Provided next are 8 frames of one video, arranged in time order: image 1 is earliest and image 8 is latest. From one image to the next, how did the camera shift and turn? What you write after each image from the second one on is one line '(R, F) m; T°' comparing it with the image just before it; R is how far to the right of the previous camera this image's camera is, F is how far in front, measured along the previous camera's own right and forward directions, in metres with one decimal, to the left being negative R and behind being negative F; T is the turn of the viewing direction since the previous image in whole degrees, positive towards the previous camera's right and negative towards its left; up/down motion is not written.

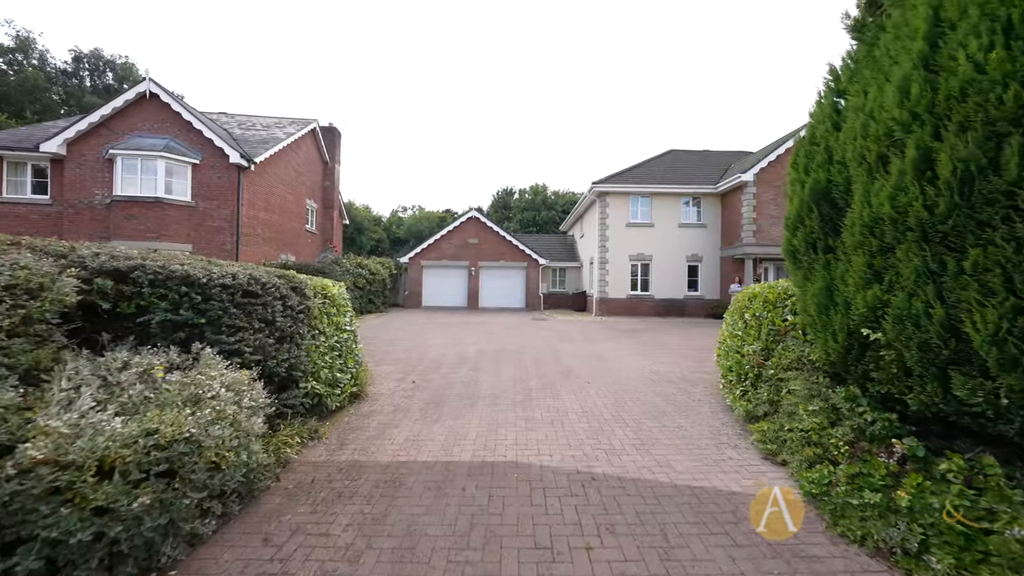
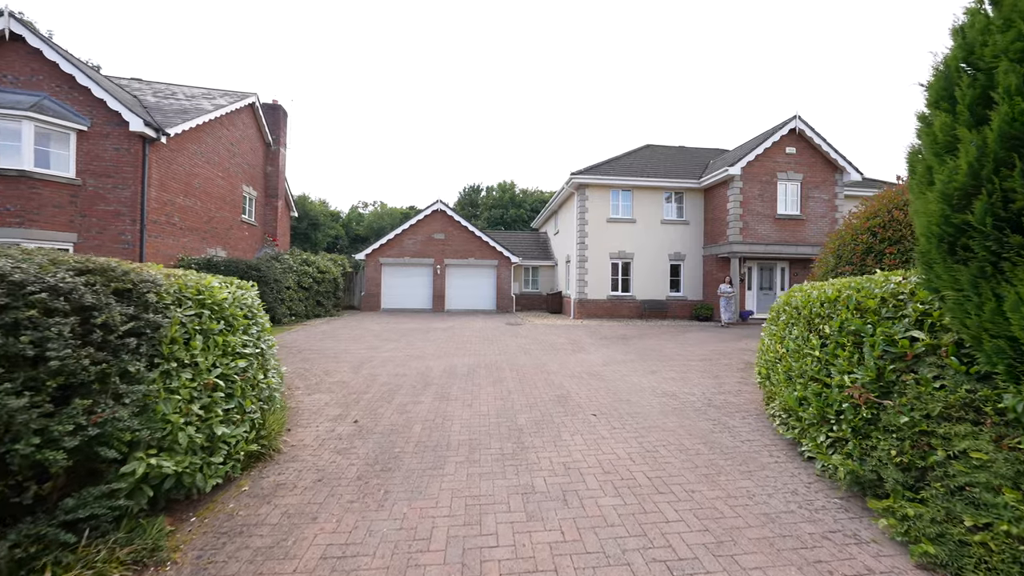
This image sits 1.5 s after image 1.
(-0.2, +1.7) m; +5°
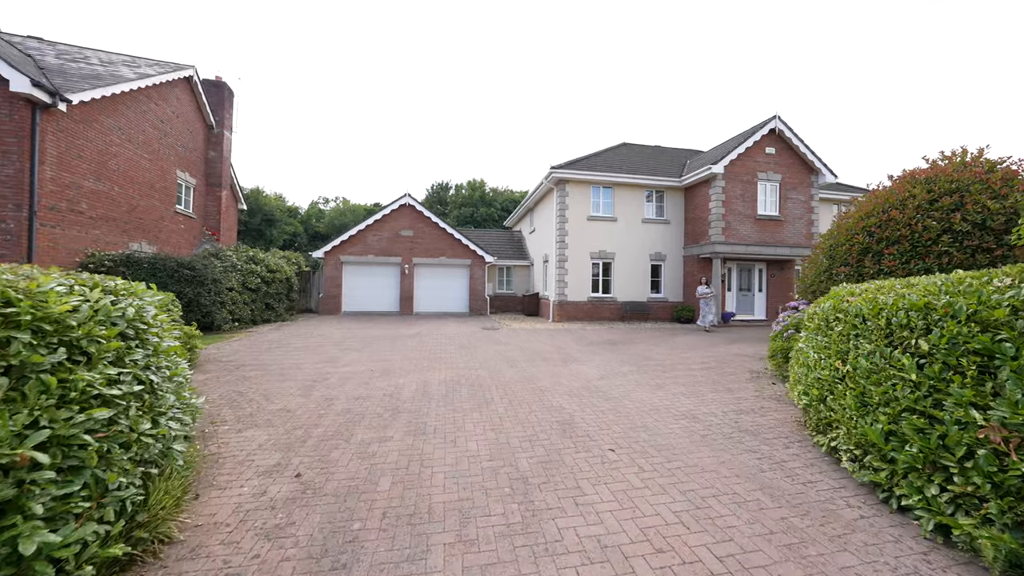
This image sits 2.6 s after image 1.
(-0.3, +1.1) m; +5°
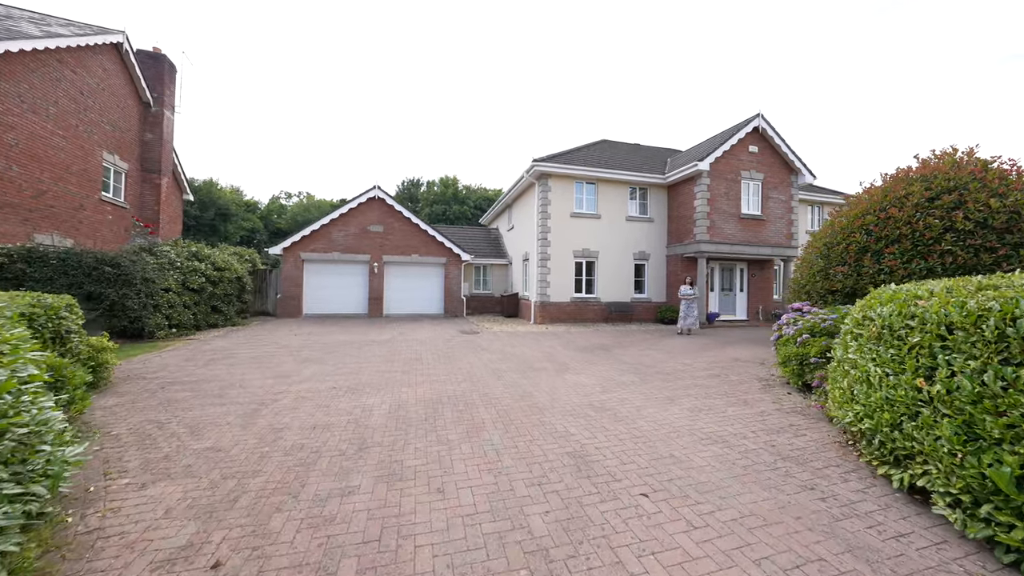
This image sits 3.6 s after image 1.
(-0.3, +0.9) m; +4°
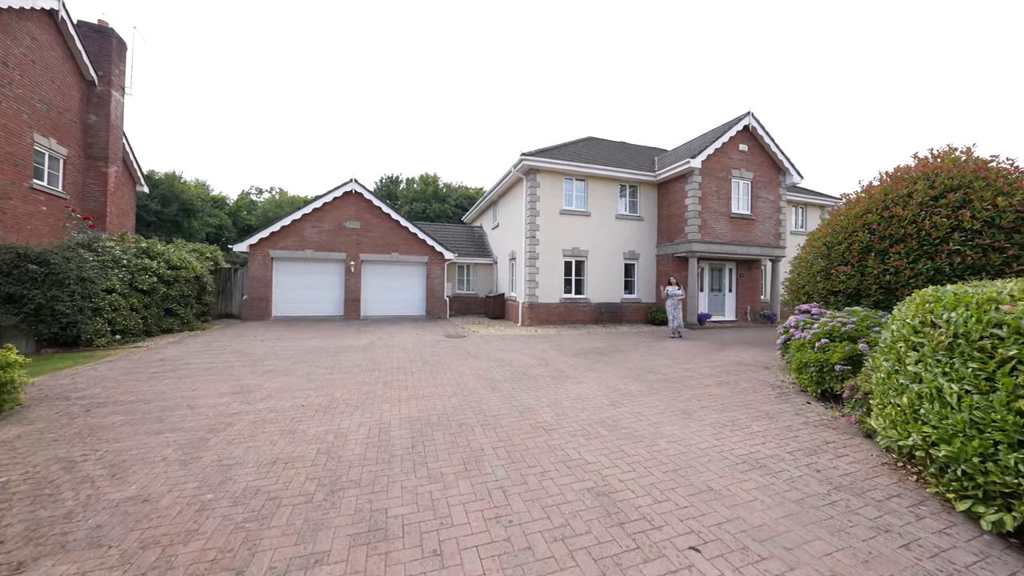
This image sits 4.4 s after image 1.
(-0.3, +0.7) m; +3°
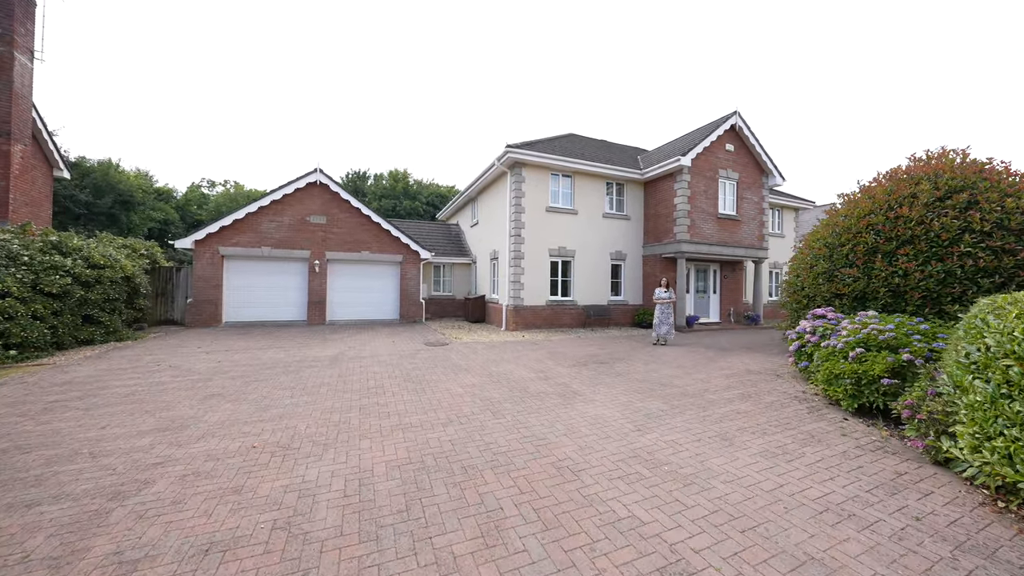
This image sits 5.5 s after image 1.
(-0.5, +1.0) m; +5°
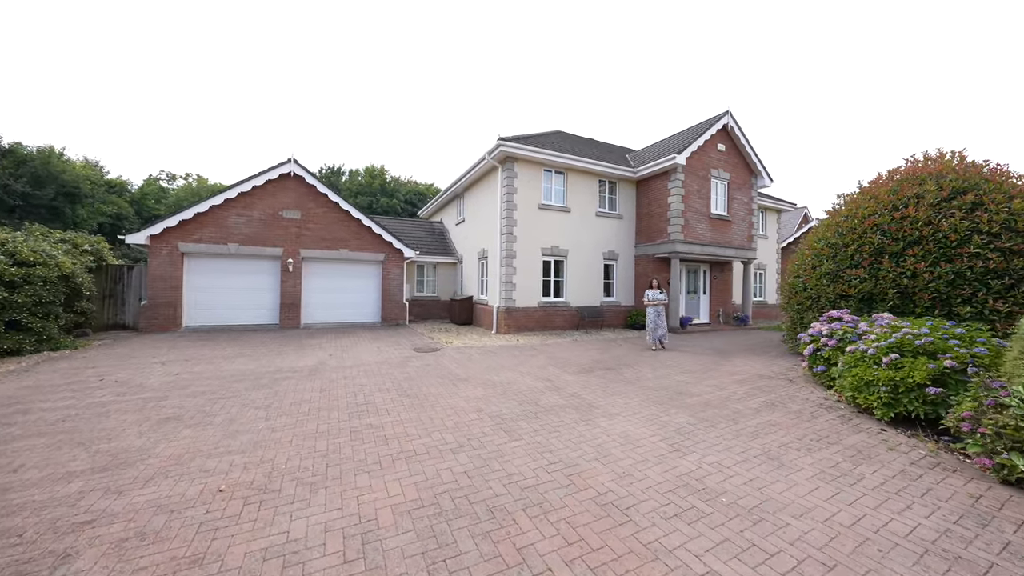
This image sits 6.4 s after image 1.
(-0.5, +0.6) m; +4°
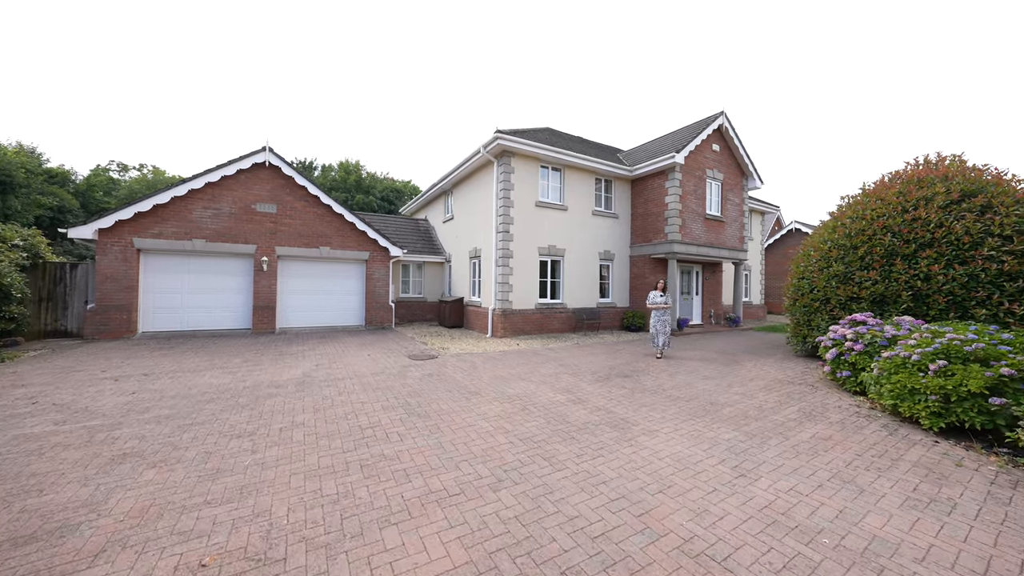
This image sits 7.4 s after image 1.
(-0.7, +0.6) m; +4°
